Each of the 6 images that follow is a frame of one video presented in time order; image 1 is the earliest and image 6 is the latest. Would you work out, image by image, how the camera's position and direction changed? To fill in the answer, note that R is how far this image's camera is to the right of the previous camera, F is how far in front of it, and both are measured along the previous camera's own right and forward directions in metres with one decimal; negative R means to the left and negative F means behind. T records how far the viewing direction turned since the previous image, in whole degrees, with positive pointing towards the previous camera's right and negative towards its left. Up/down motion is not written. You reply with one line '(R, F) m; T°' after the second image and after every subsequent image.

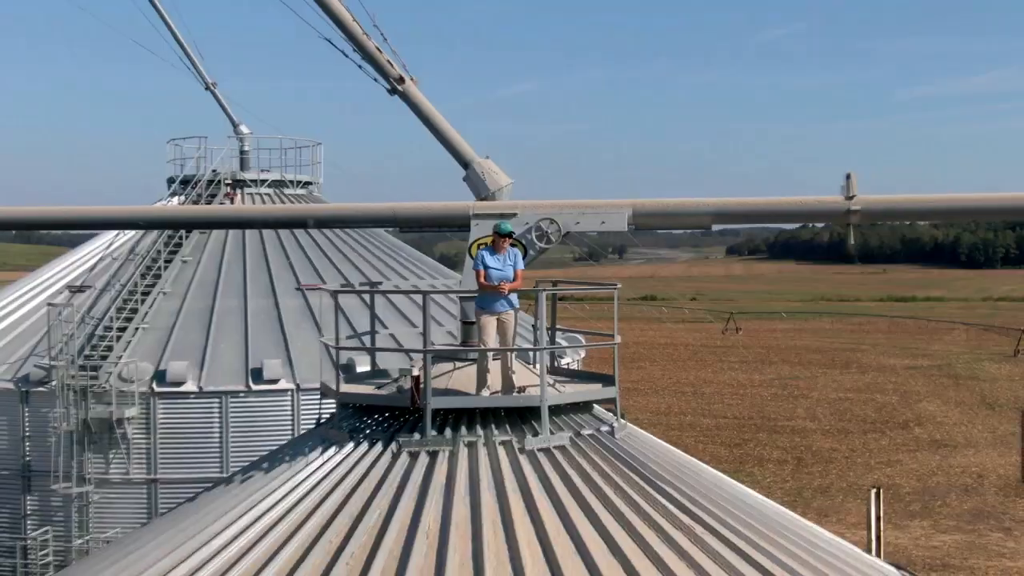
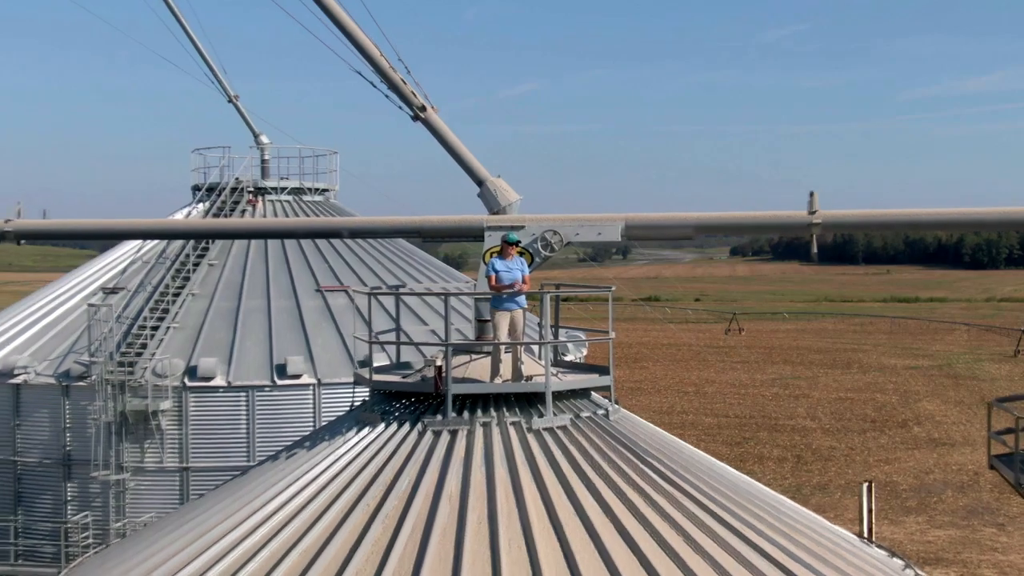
(0.0, -1.1) m; 0°
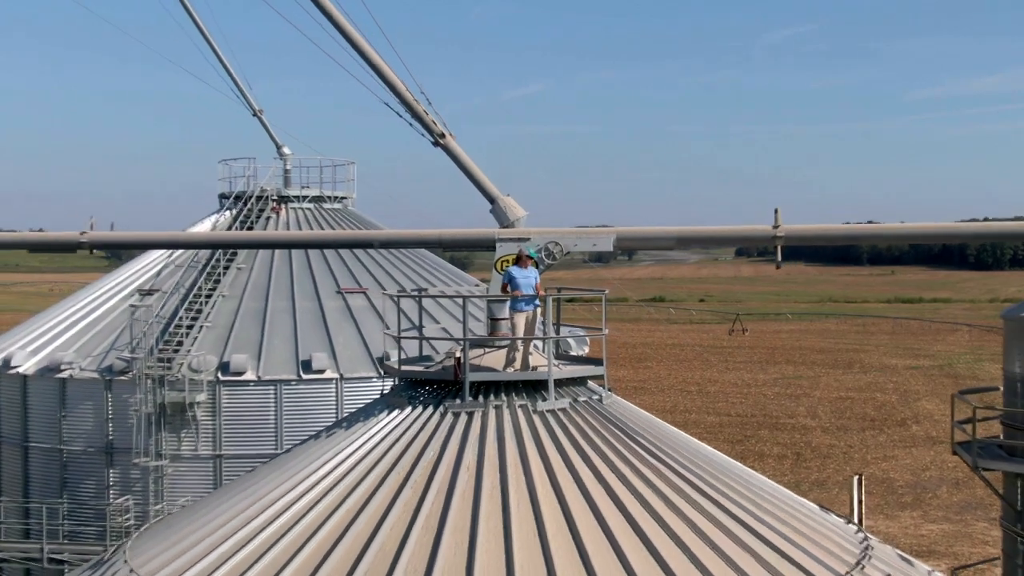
(0.0, -1.4) m; 0°
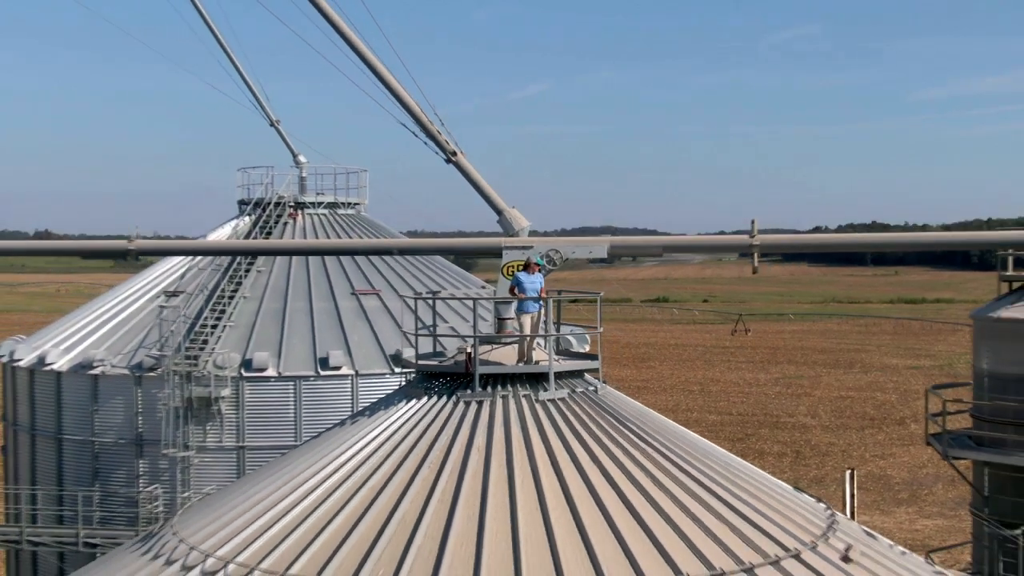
(0.0, -1.2) m; 0°
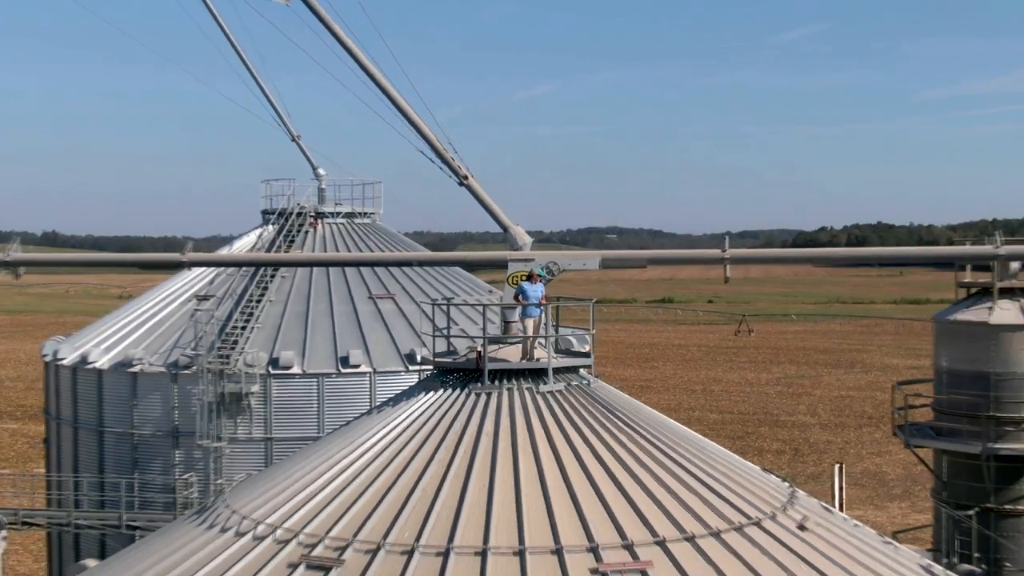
(0.0, -1.7) m; 0°
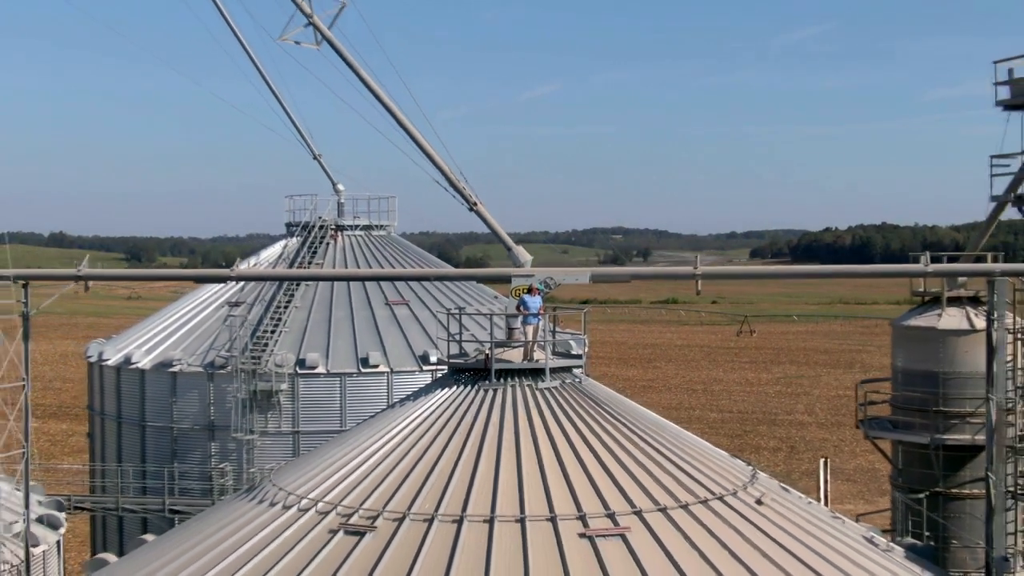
(0.0, -2.2) m; 0°
